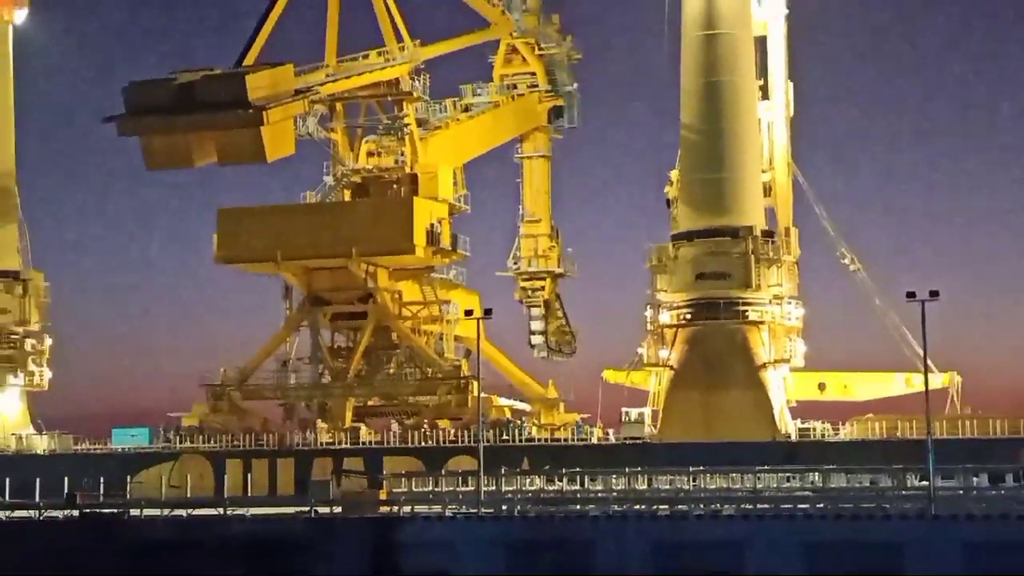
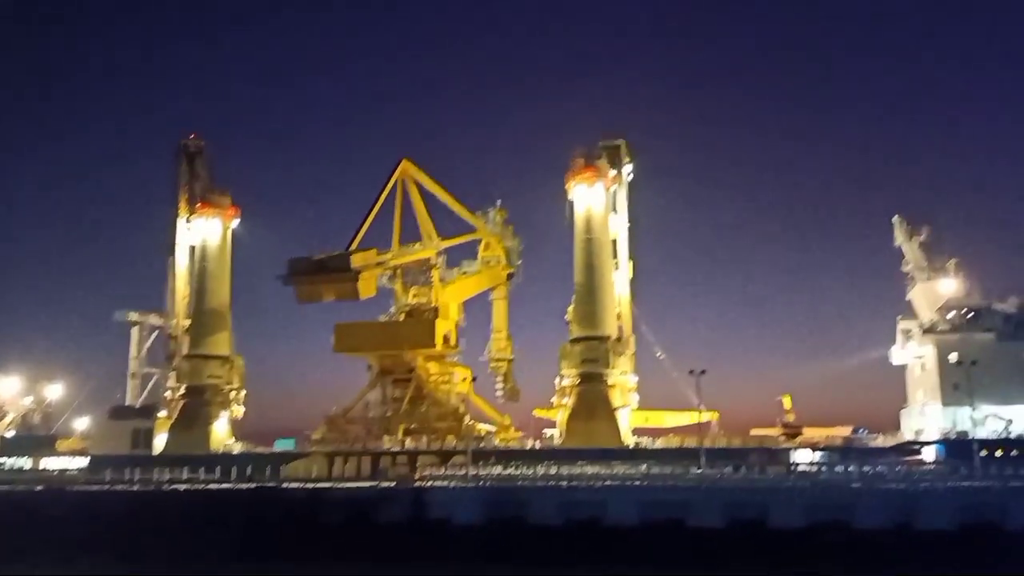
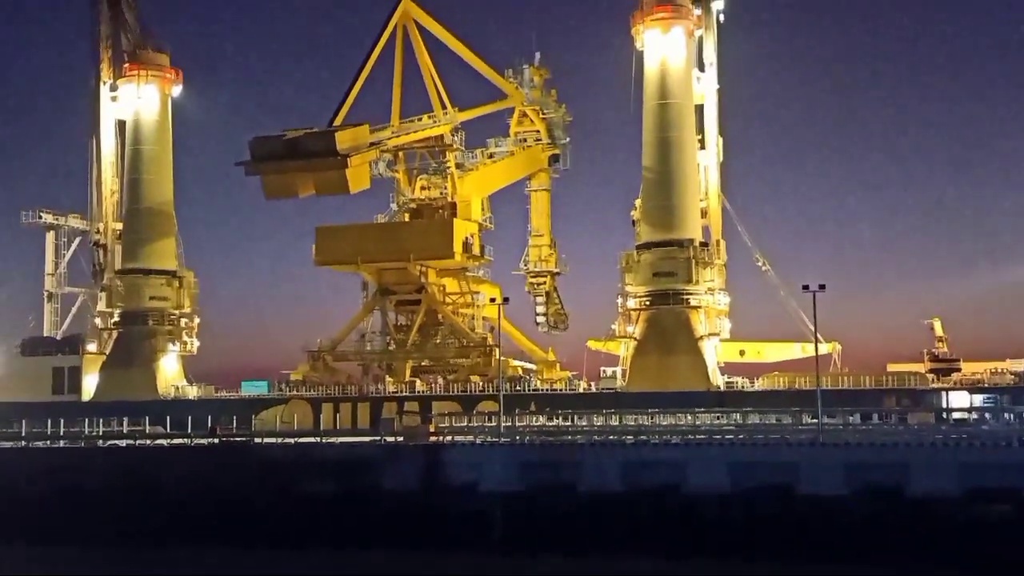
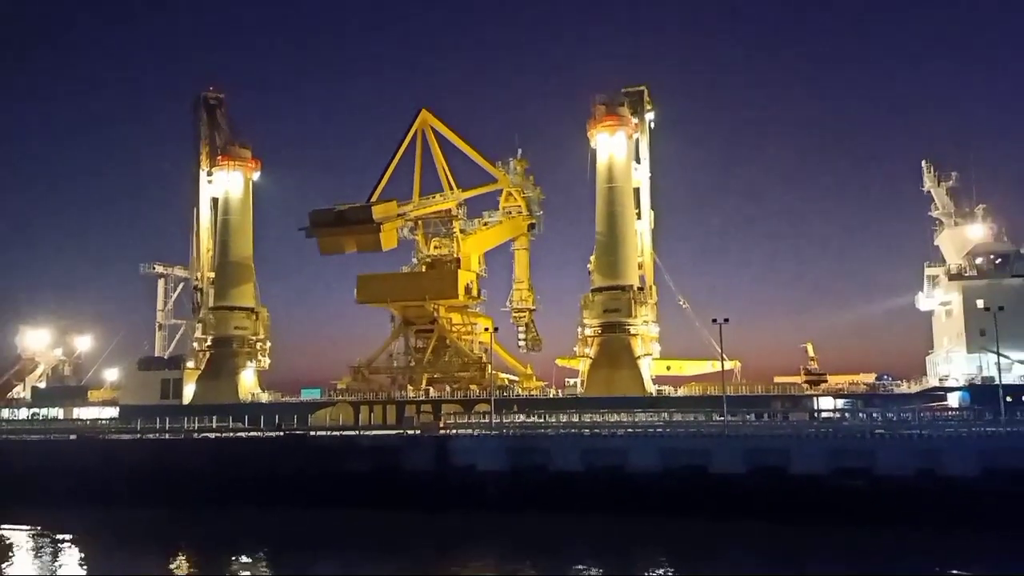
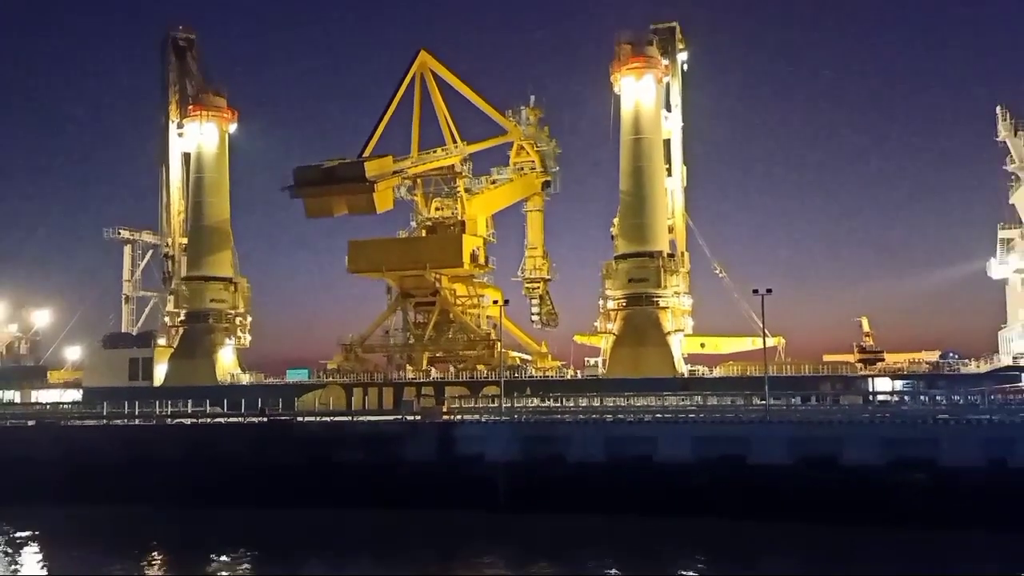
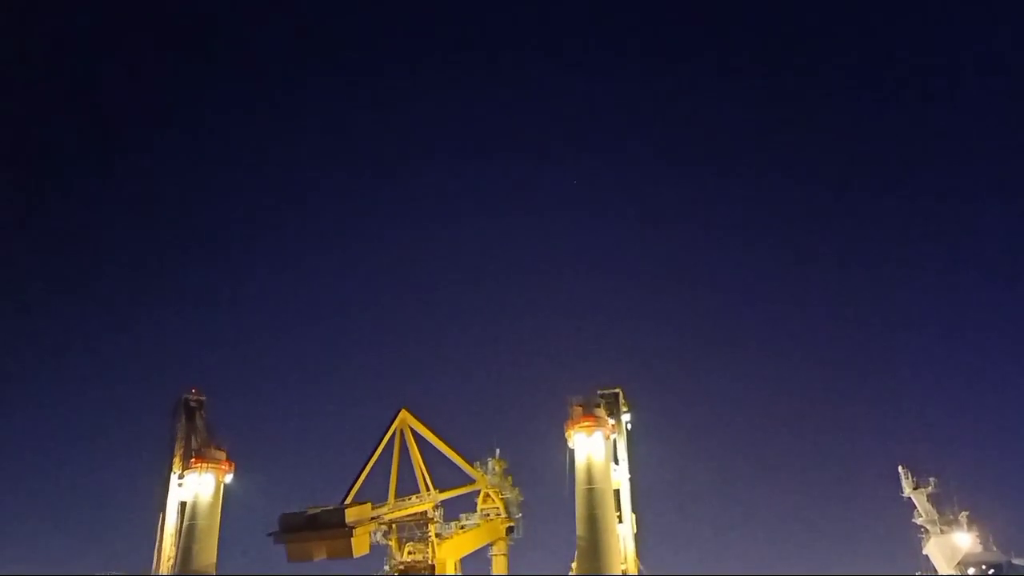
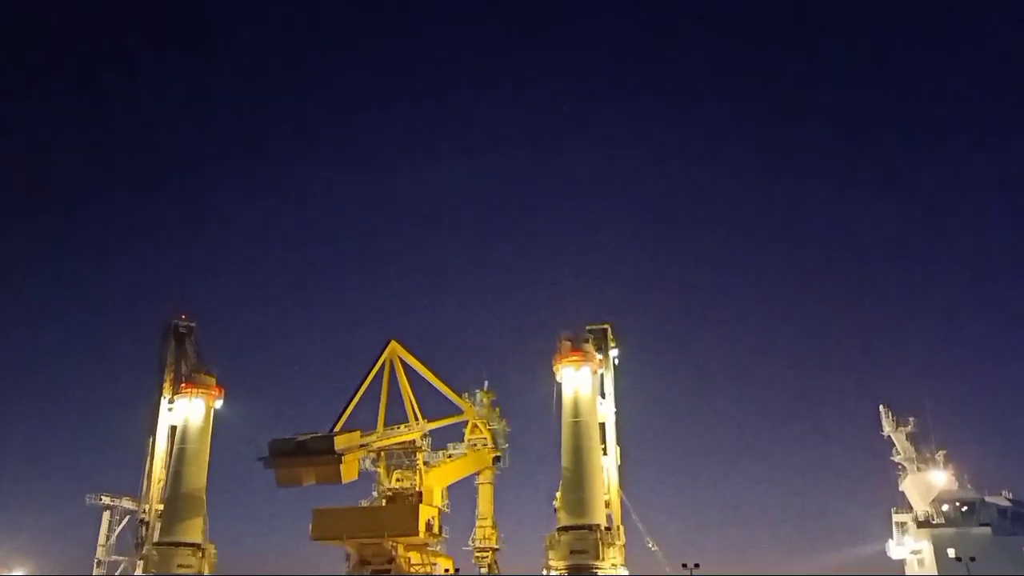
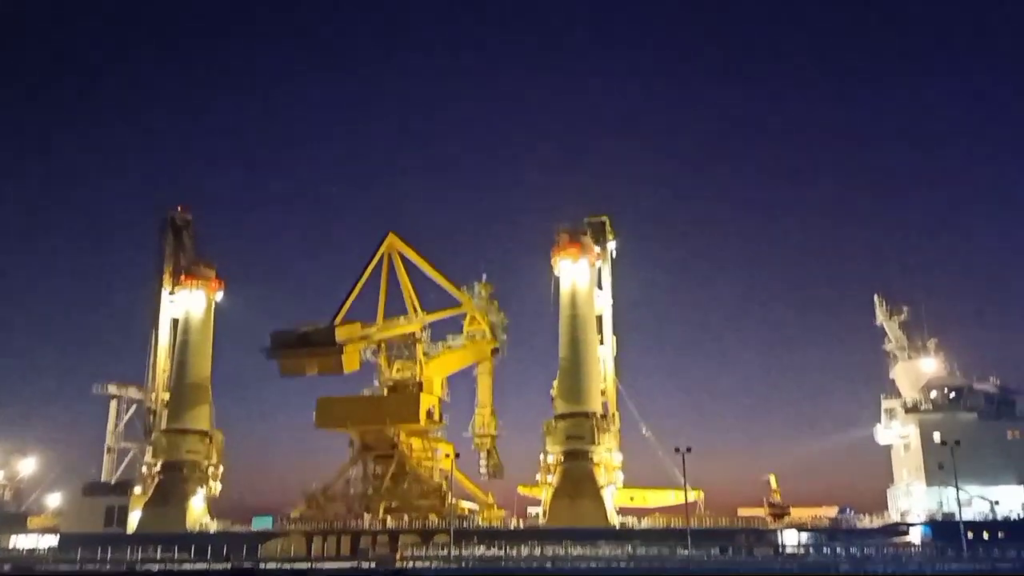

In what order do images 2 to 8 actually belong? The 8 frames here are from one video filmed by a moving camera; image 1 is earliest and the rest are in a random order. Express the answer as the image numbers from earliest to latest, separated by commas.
3, 5, 4, 2, 8, 7, 6
